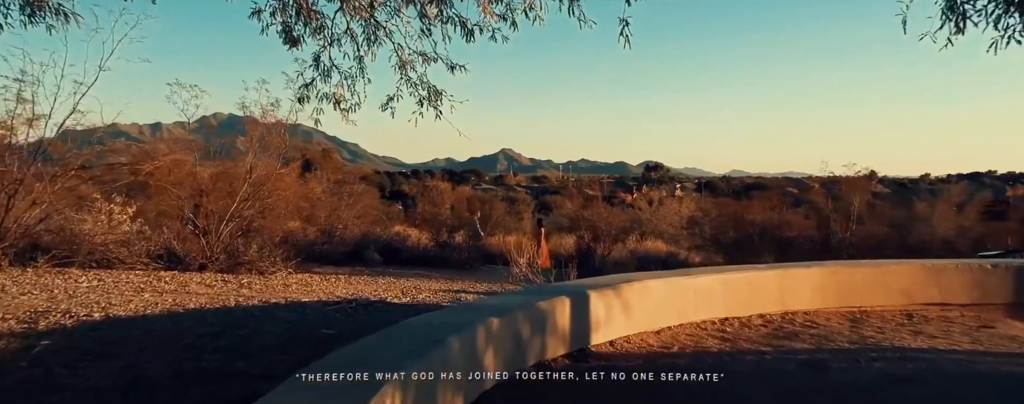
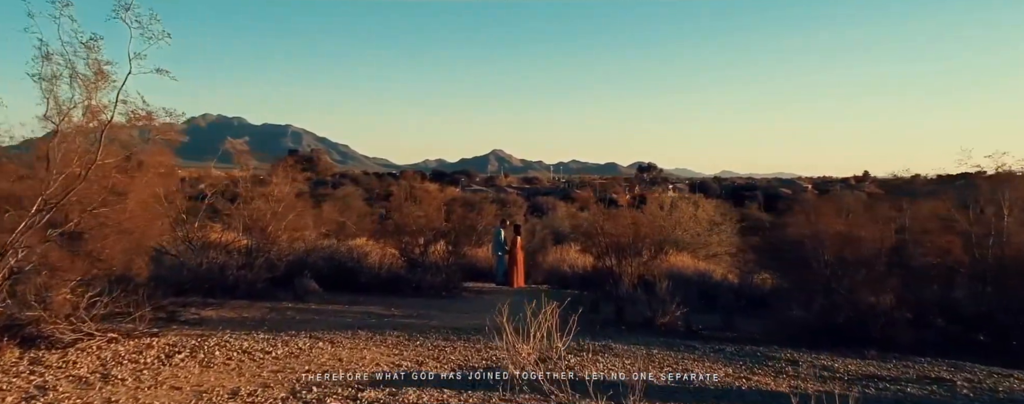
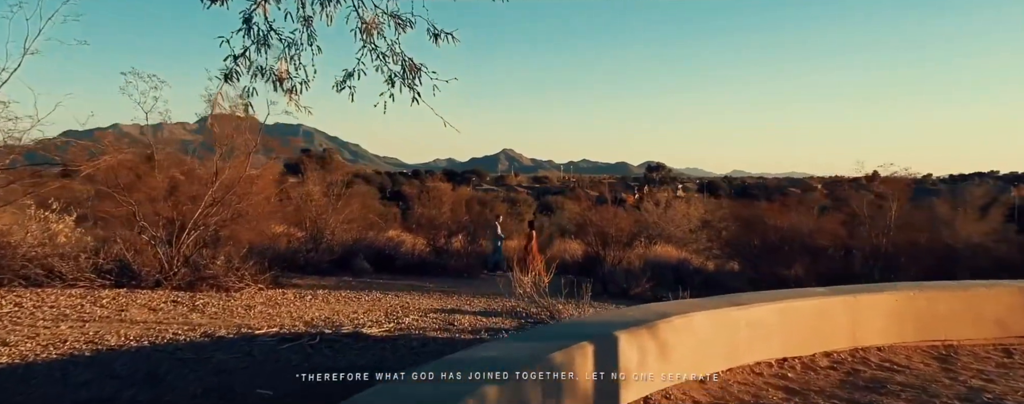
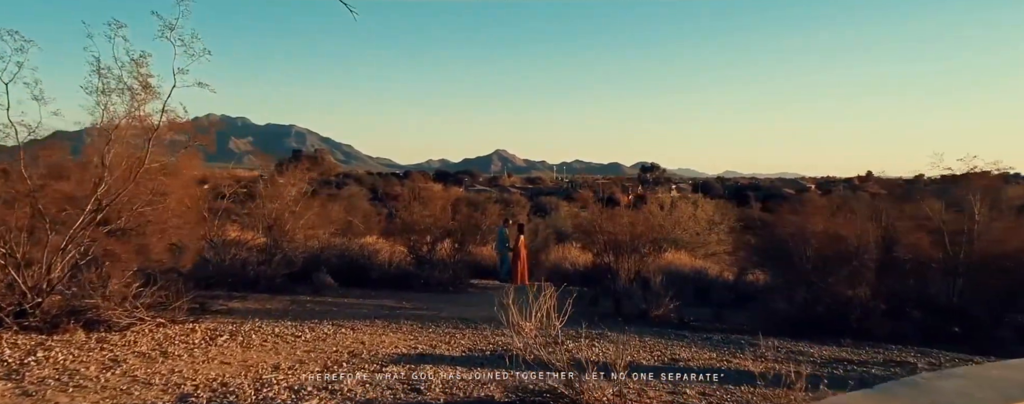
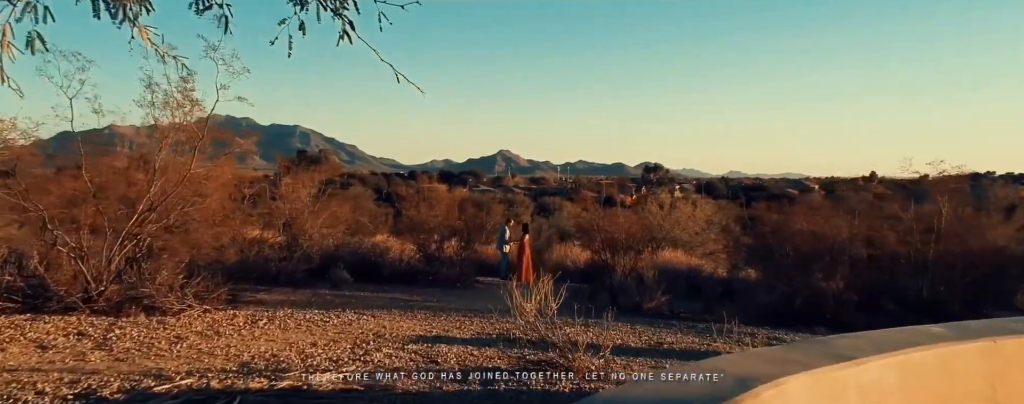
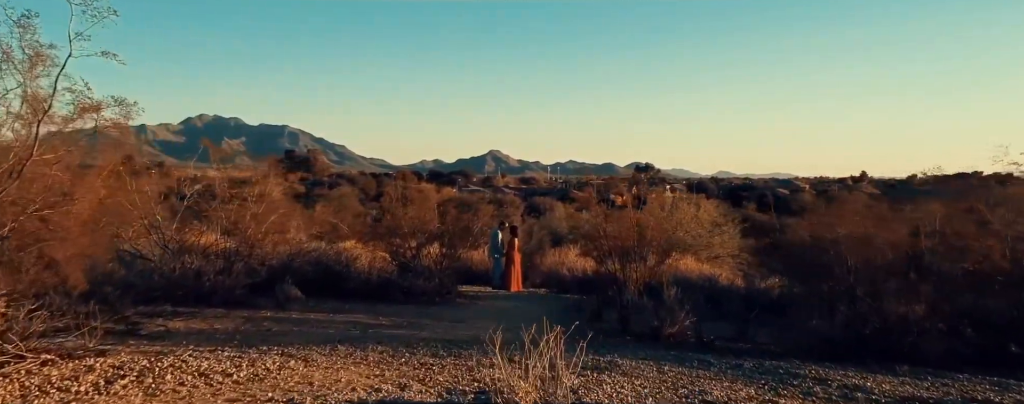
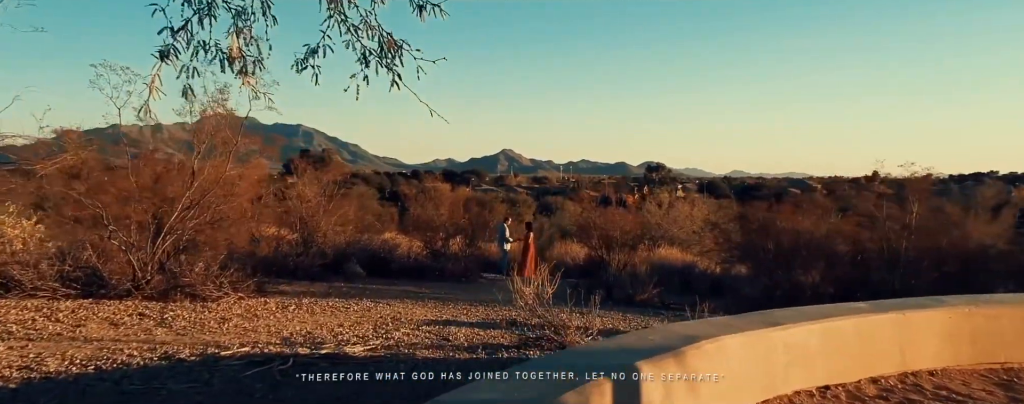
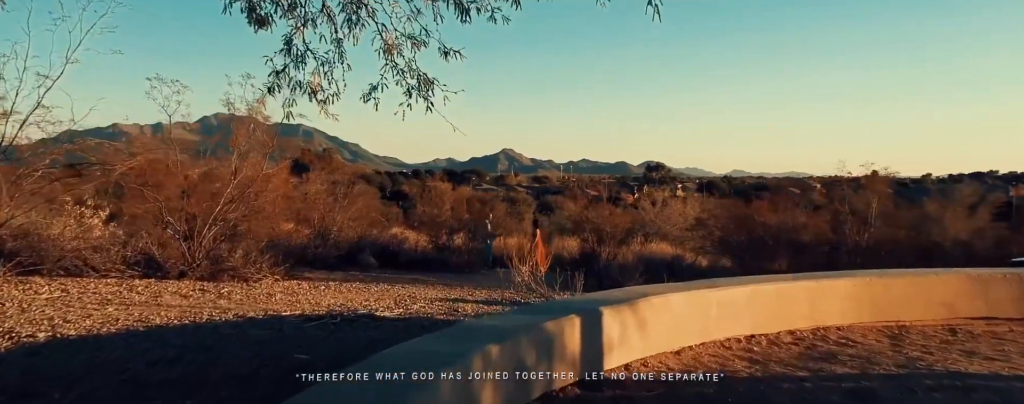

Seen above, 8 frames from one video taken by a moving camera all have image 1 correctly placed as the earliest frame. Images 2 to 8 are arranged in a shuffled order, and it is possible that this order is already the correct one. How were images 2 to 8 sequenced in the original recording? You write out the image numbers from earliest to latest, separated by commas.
8, 3, 7, 5, 4, 2, 6
